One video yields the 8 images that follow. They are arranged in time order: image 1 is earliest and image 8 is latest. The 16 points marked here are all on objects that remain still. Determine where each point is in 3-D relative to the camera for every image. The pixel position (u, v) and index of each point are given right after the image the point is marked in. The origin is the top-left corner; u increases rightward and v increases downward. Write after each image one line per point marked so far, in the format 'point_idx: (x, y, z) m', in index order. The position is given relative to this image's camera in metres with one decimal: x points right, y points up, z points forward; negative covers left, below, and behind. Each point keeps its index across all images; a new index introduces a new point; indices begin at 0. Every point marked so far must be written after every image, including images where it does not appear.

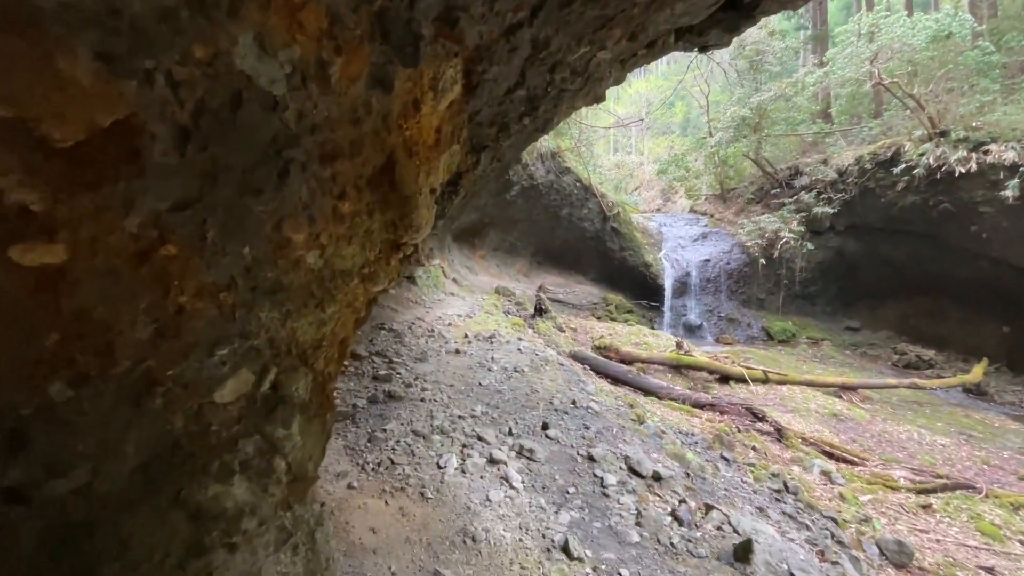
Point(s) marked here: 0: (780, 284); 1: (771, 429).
0: (+8.7, +0.1, +15.6) m
1: (+3.5, -1.9, +6.5) m
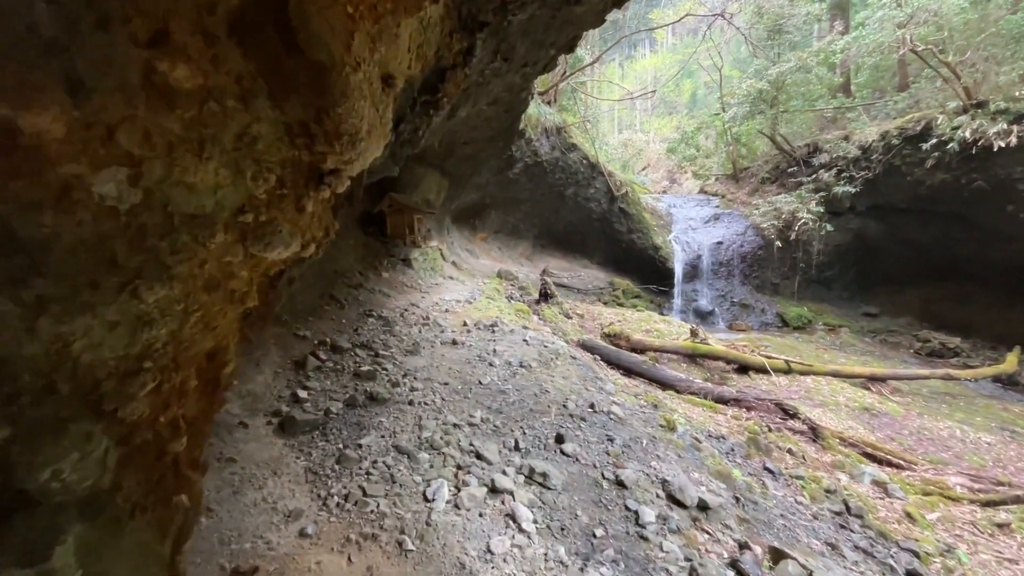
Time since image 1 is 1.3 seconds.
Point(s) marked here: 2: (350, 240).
0: (+8.8, +0.6, +14.8) m
1: (+3.6, -1.7, +5.9) m
2: (-2.5, +0.8, +7.6) m
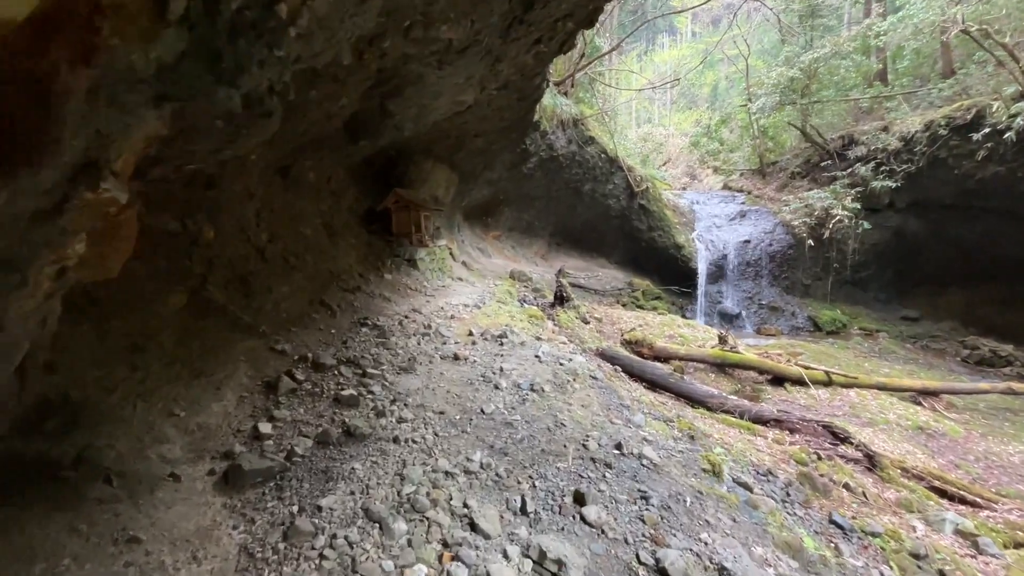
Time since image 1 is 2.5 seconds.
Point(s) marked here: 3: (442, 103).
0: (+9.2, +0.6, +13.9) m
1: (+3.7, -1.8, +5.1) m
2: (-2.4, +0.7, +7.1) m
3: (-0.8, +2.3, +5.9) m
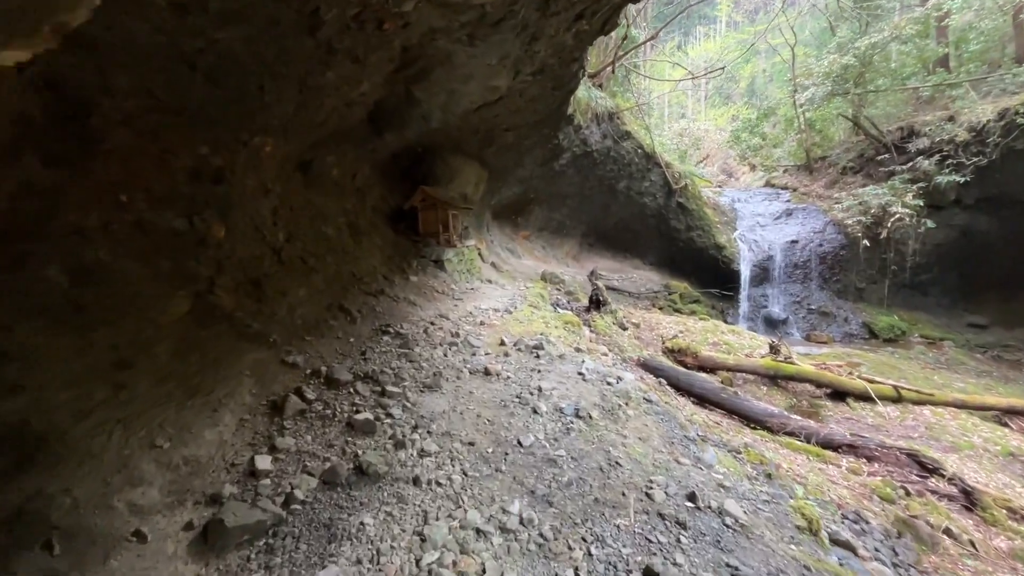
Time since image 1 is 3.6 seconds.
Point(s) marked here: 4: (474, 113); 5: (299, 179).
0: (+10.0, +0.5, +12.9) m
1: (+4.0, -1.8, +4.4) m
2: (-1.9, +0.7, +6.7) m
3: (-0.4, +2.3, +5.5) m
4: (-0.6, +2.6, +7.3) m
5: (-2.4, +1.2, +5.4) m
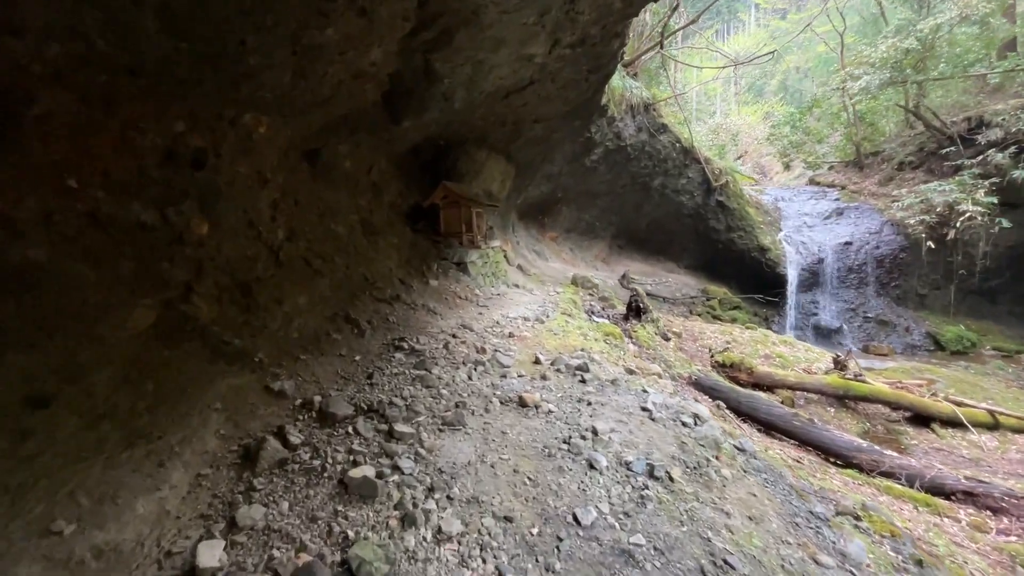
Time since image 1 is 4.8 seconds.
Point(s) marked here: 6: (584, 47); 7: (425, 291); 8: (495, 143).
0: (+10.7, +0.3, +11.6) m
1: (+4.3, -1.9, +3.4) m
2: (-1.5, +0.6, +6.0) m
3: (-0.1, +2.2, +4.7) m
4: (-0.2, +2.6, +6.6) m
5: (-2.0, +1.2, +4.7) m
6: (+0.8, +2.6, +5.1) m
7: (-1.1, 0.0, +5.8) m
8: (-0.3, +2.3, +7.8) m
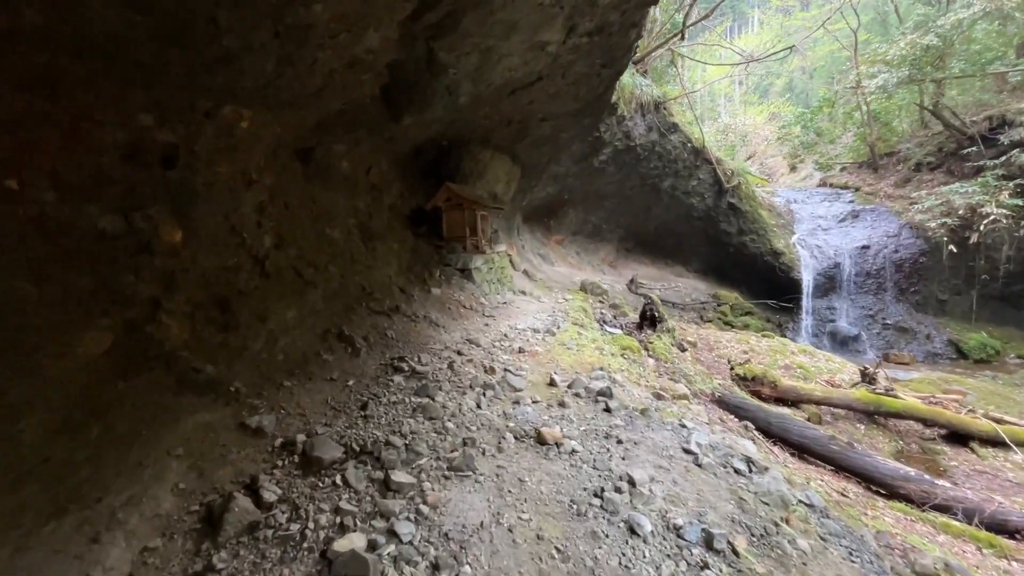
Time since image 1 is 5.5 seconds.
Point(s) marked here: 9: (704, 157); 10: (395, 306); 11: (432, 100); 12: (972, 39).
0: (+10.8, +0.2, +11.2) m
1: (+4.4, -2.0, +3.0) m
2: (-1.4, +0.5, +5.6) m
3: (0.0, +2.1, +4.3) m
4: (-0.1, +2.5, +6.2) m
5: (-1.9, +1.1, +4.3) m
6: (+0.9, +2.5, +4.6) m
7: (-1.0, -0.1, +5.4) m
8: (-0.2, +2.2, +7.4) m
9: (+4.6, +3.1, +11.4) m
10: (-1.2, -0.2, +4.9) m
11: (-0.8, +1.8, +4.6) m
12: (+10.7, +5.8, +11.2) m
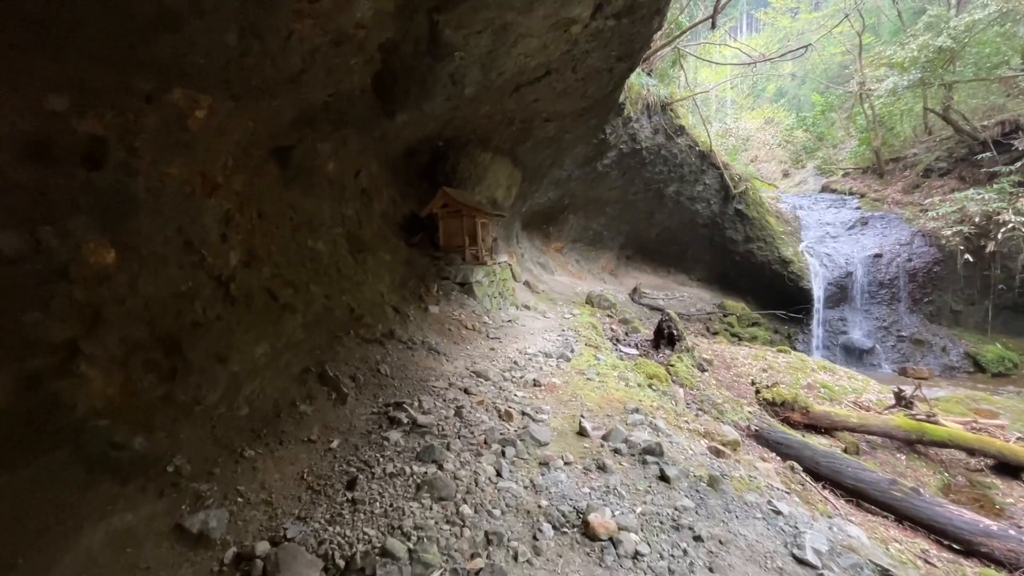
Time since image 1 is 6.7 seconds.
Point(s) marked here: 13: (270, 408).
0: (+10.7, 0.0, +10.8) m
1: (+4.6, -2.2, +2.5) m
2: (-1.3, +0.3, +4.9) m
3: (+0.1, +2.0, +3.7) m
4: (0.0, +2.3, +5.5) m
5: (-1.8, +0.9, +3.6) m
6: (+1.0, +2.3, +4.0) m
7: (-0.9, -0.3, +4.8) m
8: (-0.1, +2.0, +6.7) m
9: (+4.5, +2.9, +10.9) m
10: (-1.1, -0.4, +4.2) m
11: (-0.7, +1.6, +4.0) m
12: (+10.7, +5.6, +10.9) m
13: (-1.4, -0.6, +2.8) m
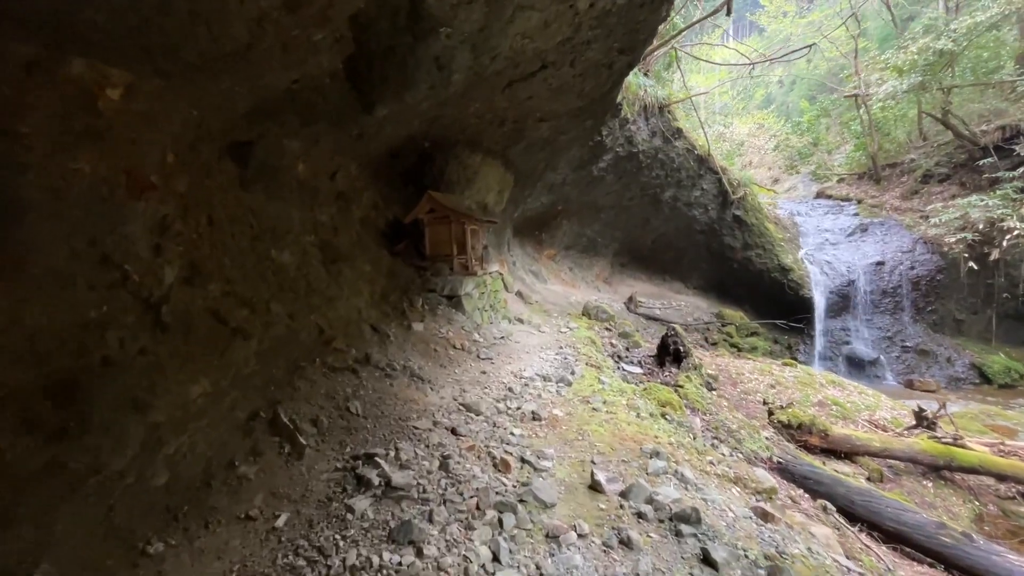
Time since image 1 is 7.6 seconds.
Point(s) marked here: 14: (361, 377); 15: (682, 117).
0: (+10.5, -0.2, +10.5) m
1: (+4.6, -2.3, +2.0) m
2: (-1.4, +0.2, +4.4) m
3: (+0.1, +1.8, +3.2) m
4: (-0.1, +2.1, +5.0) m
5: (-1.8, +0.8, +3.1) m
6: (+0.9, +2.2, +3.6) m
7: (-0.9, -0.5, +4.2) m
8: (-0.2, +1.9, +6.2) m
9: (+4.3, +2.7, +10.5) m
10: (-1.1, -0.5, +3.7) m
11: (-0.7, +1.5, +3.4) m
12: (+10.5, +5.4, +10.7) m
13: (-1.4, -0.7, +2.2) m
14: (-1.1, -0.6, +3.4) m
15: (+3.6, +3.6, +10.1) m
